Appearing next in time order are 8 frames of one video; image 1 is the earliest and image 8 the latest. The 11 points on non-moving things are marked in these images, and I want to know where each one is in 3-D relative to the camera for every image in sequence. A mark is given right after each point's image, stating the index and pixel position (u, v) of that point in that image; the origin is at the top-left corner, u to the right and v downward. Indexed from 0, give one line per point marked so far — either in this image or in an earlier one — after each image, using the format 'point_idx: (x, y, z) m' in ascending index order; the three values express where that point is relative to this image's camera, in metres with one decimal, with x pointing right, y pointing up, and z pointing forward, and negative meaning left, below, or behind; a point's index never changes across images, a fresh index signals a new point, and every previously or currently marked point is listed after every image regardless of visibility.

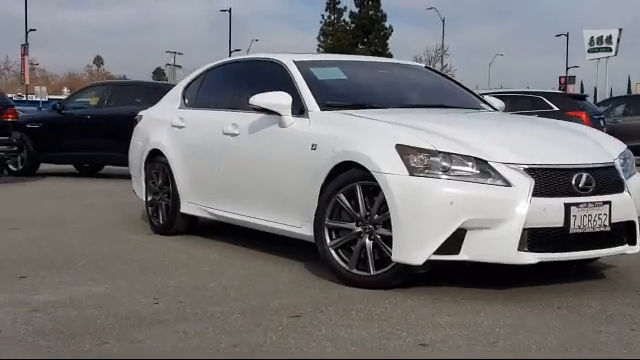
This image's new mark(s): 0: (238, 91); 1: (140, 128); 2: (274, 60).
0: (-0.7, +0.8, +7.7) m
1: (-1.9, +0.6, +9.2) m
2: (-0.4, +1.0, +7.3) m
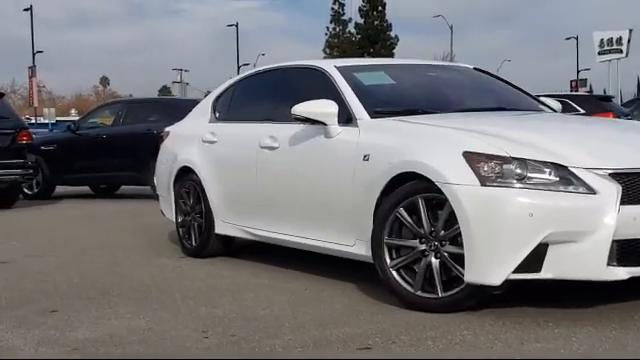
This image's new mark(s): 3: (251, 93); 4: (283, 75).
0: (-0.4, +0.7, +7.2) m
1: (-1.6, +0.4, +8.7) m
2: (0.0, +0.9, +6.8) m
3: (-0.6, +0.8, +7.6) m
4: (-0.3, +0.9, +7.2) m
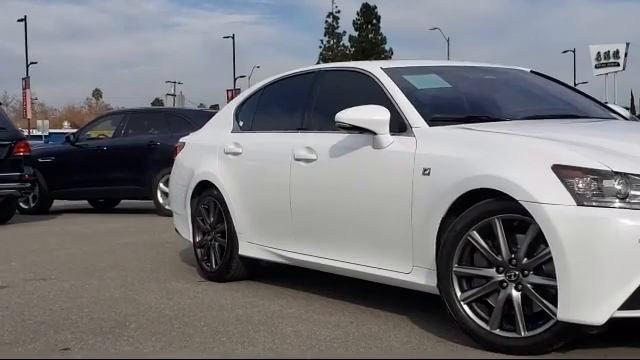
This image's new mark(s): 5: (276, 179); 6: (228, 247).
0: (-0.1, +0.5, +6.4) m
1: (-1.3, +0.2, +8.0) m
2: (+0.3, +0.8, +6.1) m
3: (-0.3, +0.6, +6.9) m
4: (0.0, +0.8, +6.5) m
5: (-0.3, 0.0, +6.4) m
6: (-0.8, -0.5, +7.1) m
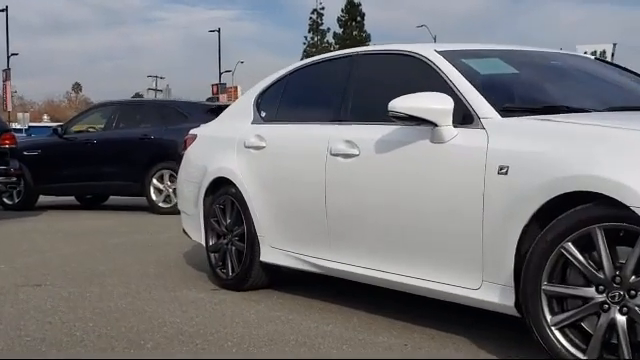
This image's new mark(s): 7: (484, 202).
0: (+0.2, +0.5, +5.7) m
1: (-1.1, +0.2, +7.2) m
2: (+0.5, +0.8, +5.3) m
3: (-0.1, +0.7, +6.1) m
4: (+0.2, +0.8, +5.7) m
5: (-0.1, 0.0, +5.7) m
6: (-0.6, -0.5, +6.3) m
7: (+0.8, -0.1, +4.3) m
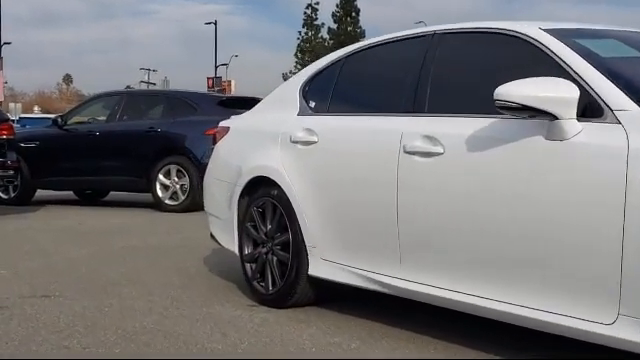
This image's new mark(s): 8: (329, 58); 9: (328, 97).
0: (+0.5, +0.5, +4.8) m
1: (-0.7, +0.3, +6.3) m
2: (+0.9, +0.8, +4.5) m
3: (+0.3, +0.6, +5.2) m
4: (+0.6, +0.8, +4.9) m
5: (+0.3, 0.0, +4.8) m
6: (-0.2, -0.5, +5.5) m
7: (+1.2, -0.1, +3.4) m
8: (0.0, +0.8, +5.7) m
9: (+0.1, +0.5, +5.5) m
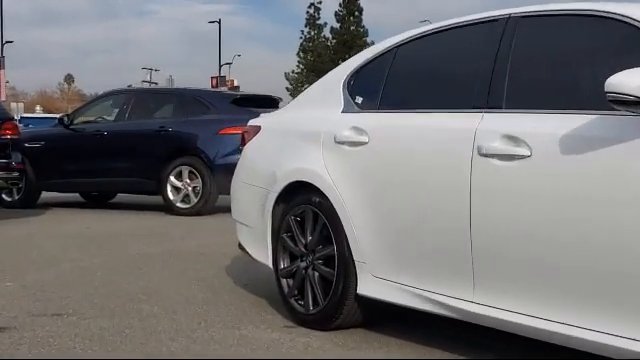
0: (+0.8, +0.5, +4.2) m
1: (-0.4, +0.2, +5.6) m
2: (+1.2, +0.7, +3.8) m
3: (+0.6, +0.6, +4.6) m
4: (+0.9, +0.7, +4.2) m
5: (+0.6, 0.0, +4.1) m
6: (+0.1, -0.6, +4.8) m
7: (+1.5, -0.2, +2.8) m
8: (+0.3, +0.8, +5.0) m
9: (+0.3, +0.5, +4.8) m
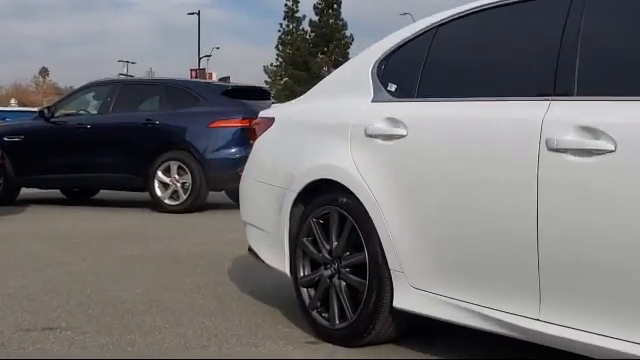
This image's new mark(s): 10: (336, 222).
0: (+1.0, +0.5, +3.6) m
1: (-0.3, +0.2, +5.1) m
2: (+1.4, +0.7, +3.3) m
3: (+0.7, +0.6, +4.0) m
4: (+1.1, +0.7, +3.7) m
5: (+0.7, 0.0, +3.6) m
6: (+0.2, -0.5, +4.3) m
7: (+1.7, -0.2, +2.3) m
8: (+0.5, +0.8, +4.5) m
9: (+0.5, +0.5, +4.3) m
10: (+0.1, -0.2, +4.5) m
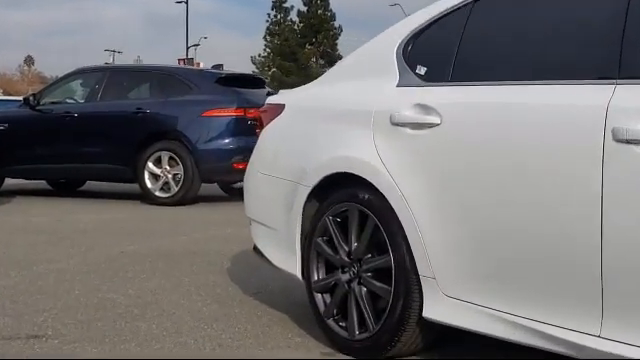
0: (+1.1, +0.5, +3.2) m
1: (-0.2, +0.3, +4.6) m
2: (+1.5, +0.8, +2.8) m
3: (+0.8, +0.6, +3.6) m
4: (+1.2, +0.8, +3.2) m
5: (+0.8, 0.0, +3.1) m
6: (+0.3, -0.5, +3.8) m
7: (+1.8, -0.2, +1.8) m
8: (+0.6, +0.8, +4.0) m
9: (+0.6, +0.5, +3.8) m
10: (+0.2, -0.2, +4.0) m
